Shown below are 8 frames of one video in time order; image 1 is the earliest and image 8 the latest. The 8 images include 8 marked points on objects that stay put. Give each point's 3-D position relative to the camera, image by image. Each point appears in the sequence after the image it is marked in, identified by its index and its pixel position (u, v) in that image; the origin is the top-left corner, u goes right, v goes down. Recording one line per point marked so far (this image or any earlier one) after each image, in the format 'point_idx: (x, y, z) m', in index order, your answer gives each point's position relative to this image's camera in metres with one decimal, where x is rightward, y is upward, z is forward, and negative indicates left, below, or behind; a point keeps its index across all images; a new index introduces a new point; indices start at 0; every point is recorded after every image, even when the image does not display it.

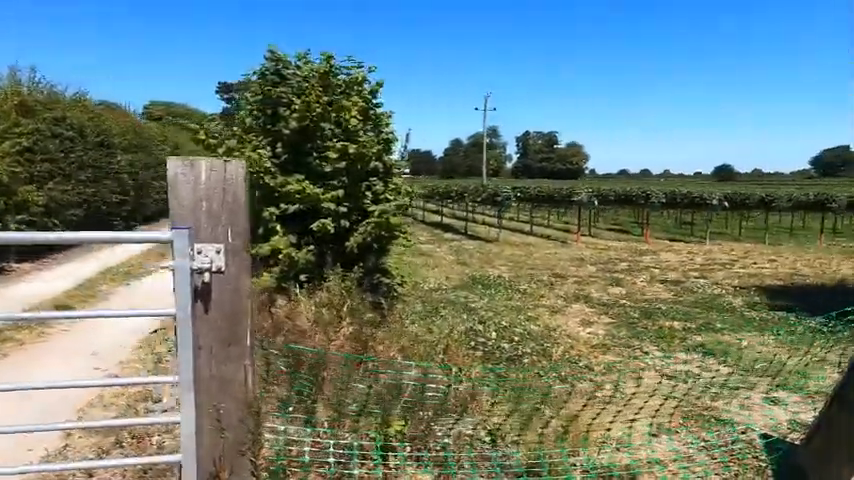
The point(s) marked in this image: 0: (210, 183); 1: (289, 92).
0: (-1.1, +0.3, +2.7) m
1: (-1.9, +2.0, +7.5) m
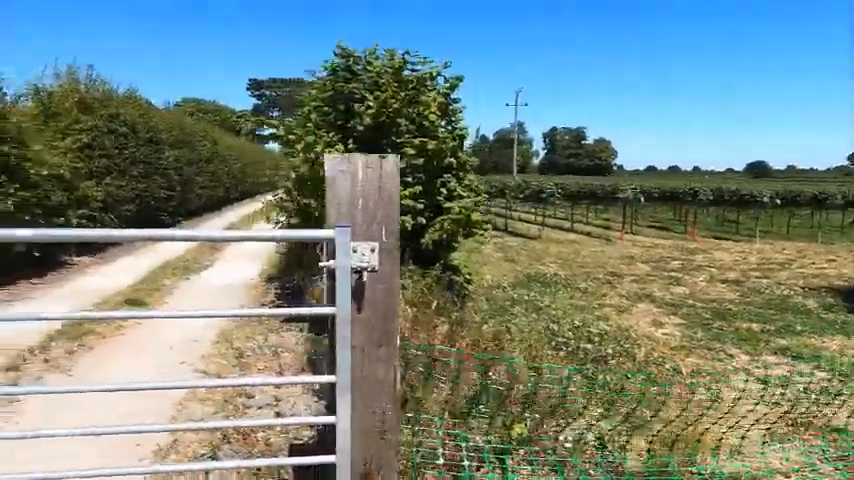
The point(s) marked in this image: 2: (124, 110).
0: (-0.3, +0.3, +2.7) m
1: (-0.9, +2.0, +7.5) m
2: (-8.8, +3.8, +16.1) m
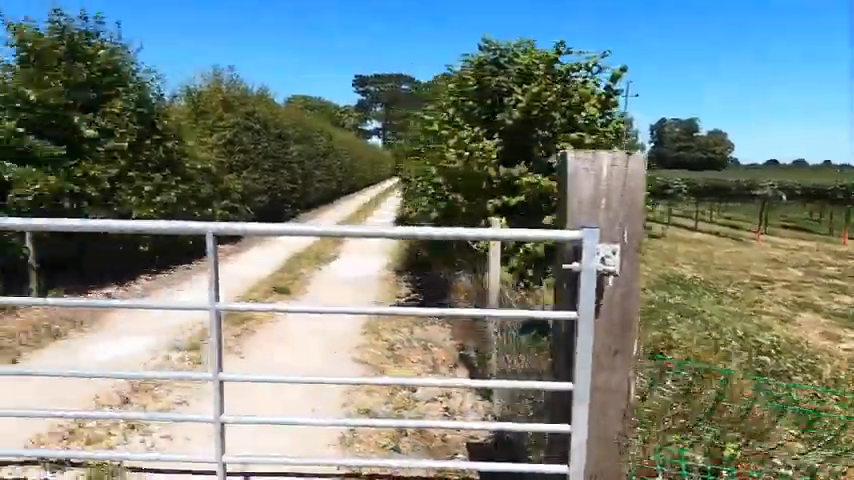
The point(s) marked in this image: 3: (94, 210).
0: (+0.8, +0.3, +2.5) m
1: (+1.1, +2.1, +7.3) m
2: (-5.2, +4.1, +17.1) m
3: (-5.2, +0.5, +8.6) m
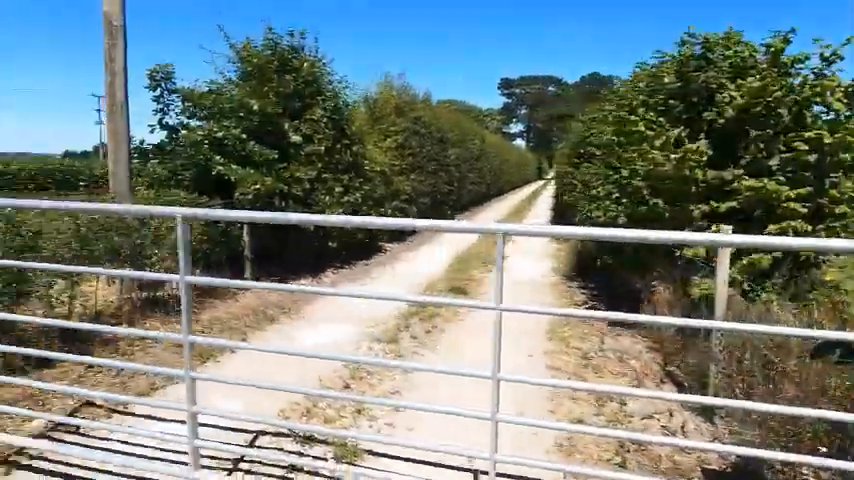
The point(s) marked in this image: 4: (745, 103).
0: (+2.1, +0.2, +2.1) m
1: (+3.6, +2.0, +6.7) m
2: (-0.1, +4.1, +17.8) m
3: (-2.2, +0.5, +9.5) m
4: (+3.6, +1.6, +6.3) m
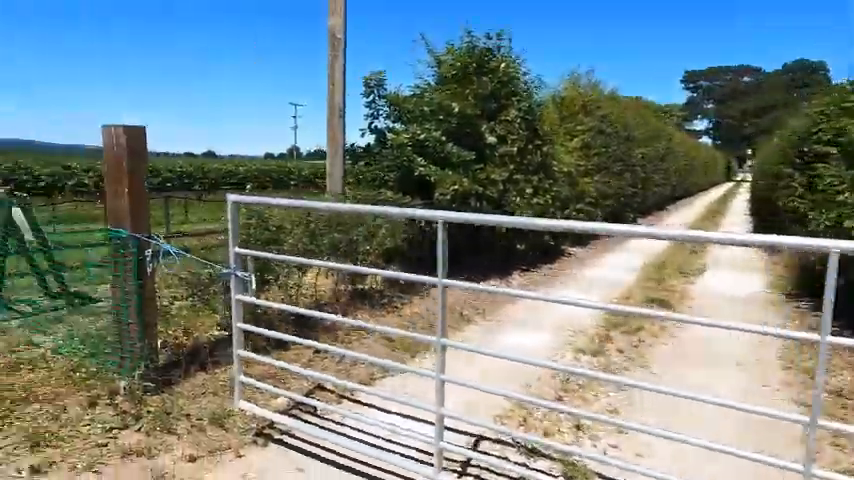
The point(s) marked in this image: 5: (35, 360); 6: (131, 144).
0: (+3.1, +0.1, +1.2) m
1: (+5.9, +1.8, +5.2) m
2: (+5.6, +3.9, +16.8) m
3: (+1.1, +0.5, +9.5) m
4: (+5.8, +1.3, +4.7) m
5: (-3.7, -1.1, +5.2) m
6: (-2.4, +0.8, +4.4) m
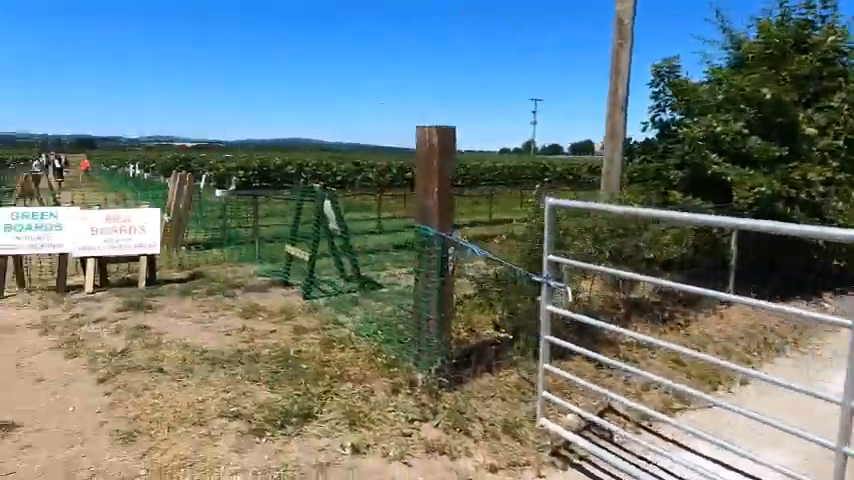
0: (+3.8, -0.2, -0.6) m
1: (+8.1, +1.3, +1.9) m
2: (+12.5, +3.5, +12.6) m
3: (+5.3, +0.3, +7.8) m
4: (+7.7, +0.9, +1.6) m
5: (-0.9, -1.0, +5.8) m
6: (+0.1, +0.8, +4.5) m
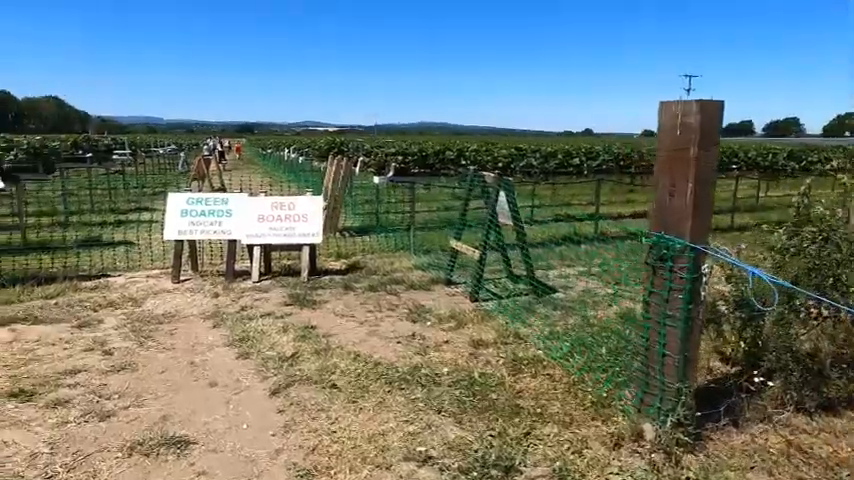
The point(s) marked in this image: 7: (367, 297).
0: (+4.0, -0.6, -2.5) m
1: (+8.8, +0.8, -1.1) m
2: (+15.7, +3.1, +8.3) m
3: (+7.4, +0.1, +5.3) m
4: (+8.4, +0.4, -1.3) m
5: (+0.9, -1.1, +4.9) m
6: (+1.6, +0.7, +3.3) m
7: (-0.8, -0.7, +6.9) m
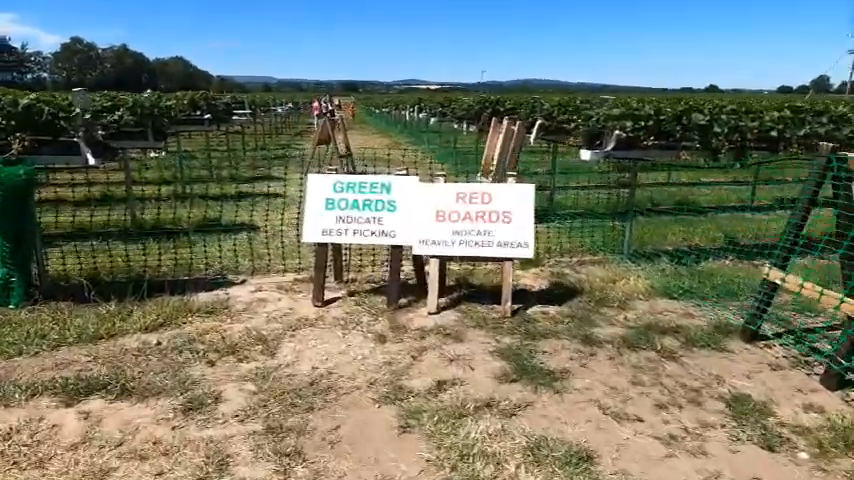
0: (+4.6, -1.6, -6.0) m
1: (+9.6, -0.3, -5.5) m
2: (+18.0, +2.3, +2.3) m
3: (+9.3, -0.5, +1.0) m
4: (+9.1, -0.7, -5.6) m
5: (+2.8, -1.5, +1.8) m
6: (+3.3, +0.1, 0.0) m
7: (+1.5, -0.9, +4.1) m
